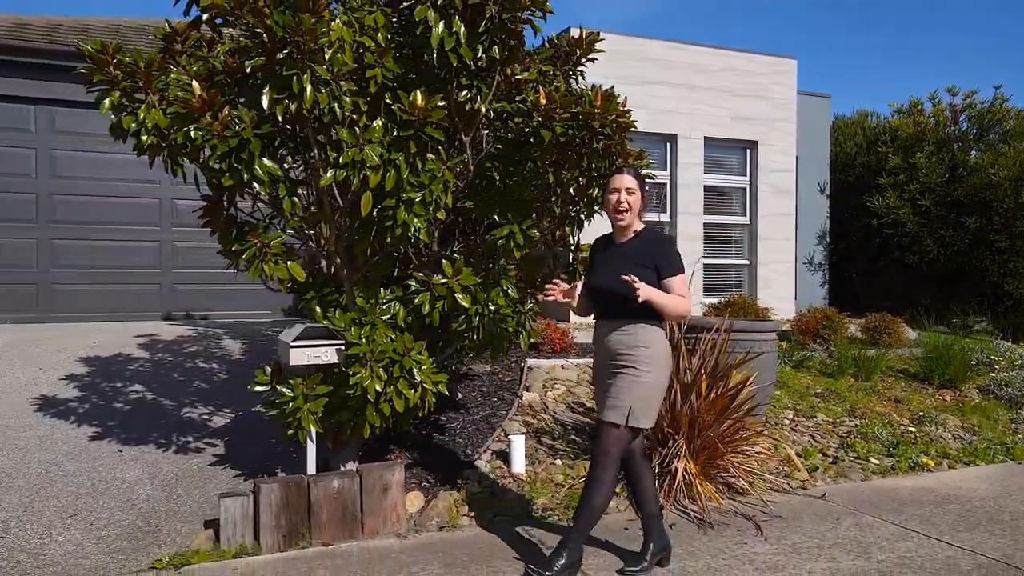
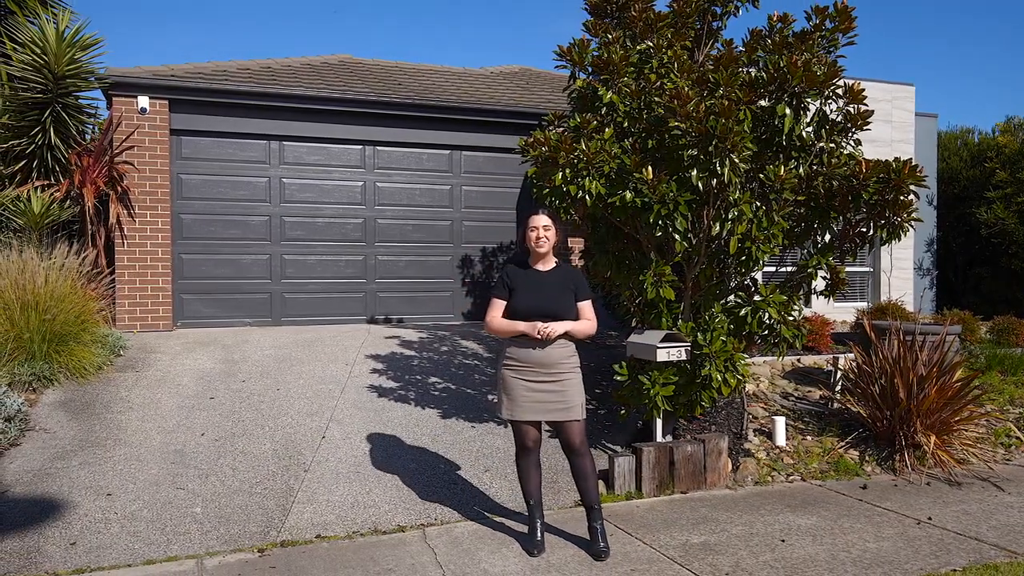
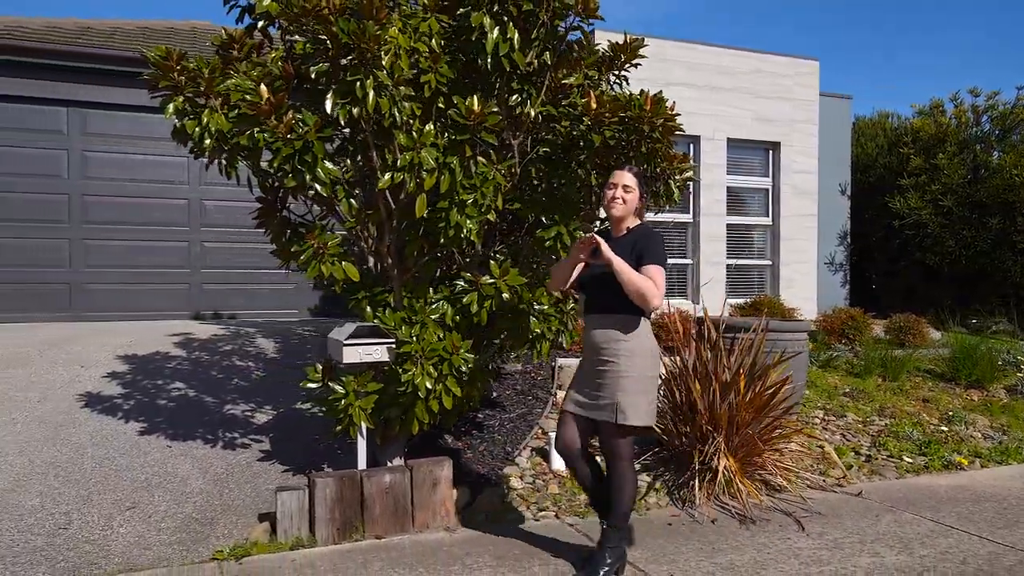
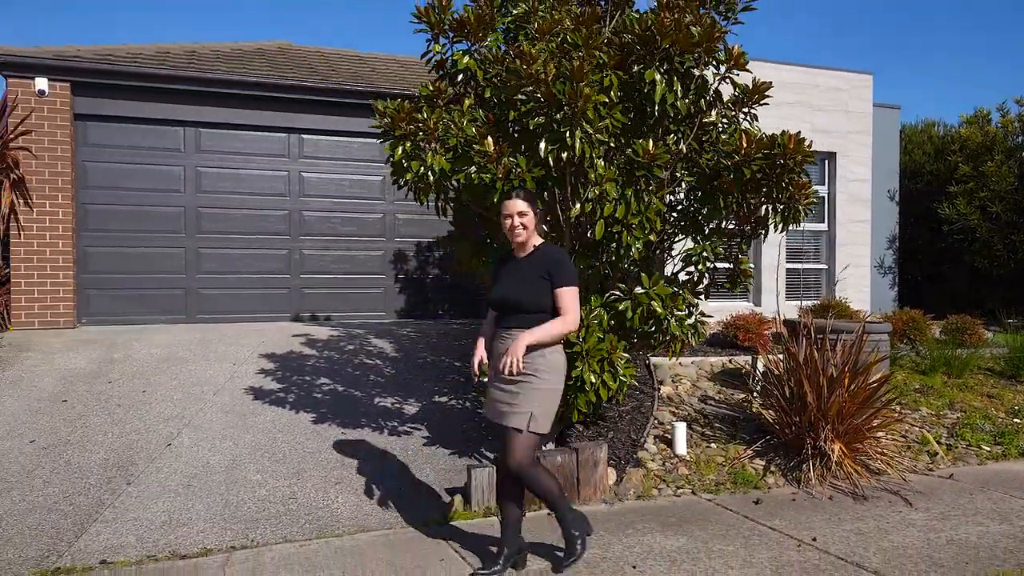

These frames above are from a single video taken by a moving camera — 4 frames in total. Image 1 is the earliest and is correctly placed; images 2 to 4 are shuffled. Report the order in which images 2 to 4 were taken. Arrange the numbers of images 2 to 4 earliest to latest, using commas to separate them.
3, 4, 2
